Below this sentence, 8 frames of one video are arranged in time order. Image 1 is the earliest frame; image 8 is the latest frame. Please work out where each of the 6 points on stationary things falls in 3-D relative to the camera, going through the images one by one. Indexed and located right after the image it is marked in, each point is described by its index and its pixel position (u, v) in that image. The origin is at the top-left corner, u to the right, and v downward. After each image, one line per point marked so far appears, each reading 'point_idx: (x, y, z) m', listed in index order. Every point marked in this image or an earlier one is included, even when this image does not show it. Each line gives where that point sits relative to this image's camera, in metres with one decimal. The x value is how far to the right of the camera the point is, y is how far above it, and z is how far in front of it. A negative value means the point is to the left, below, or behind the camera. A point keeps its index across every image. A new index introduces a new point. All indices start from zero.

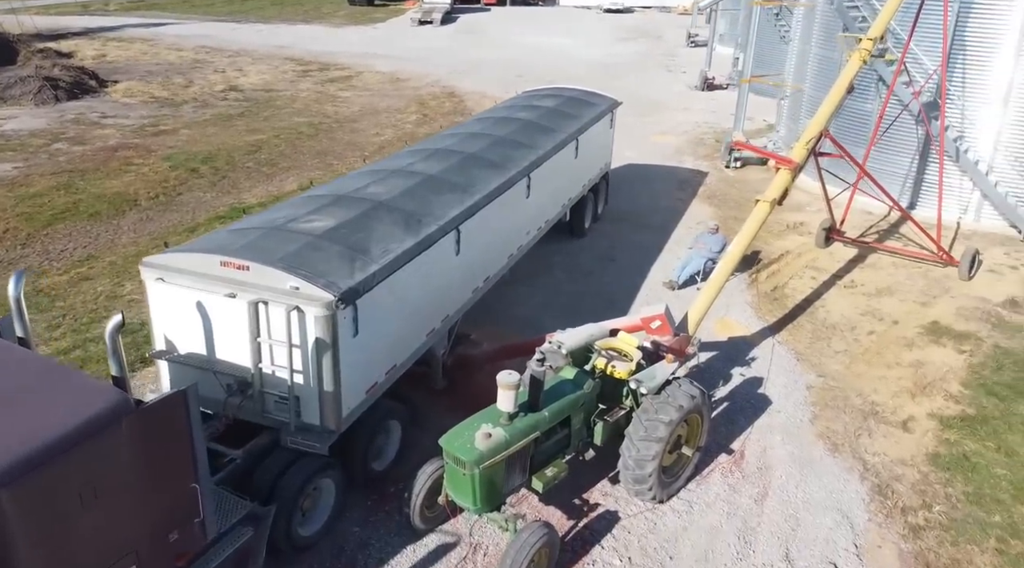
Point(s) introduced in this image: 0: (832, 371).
0: (+5.4, -1.5, +13.2) m
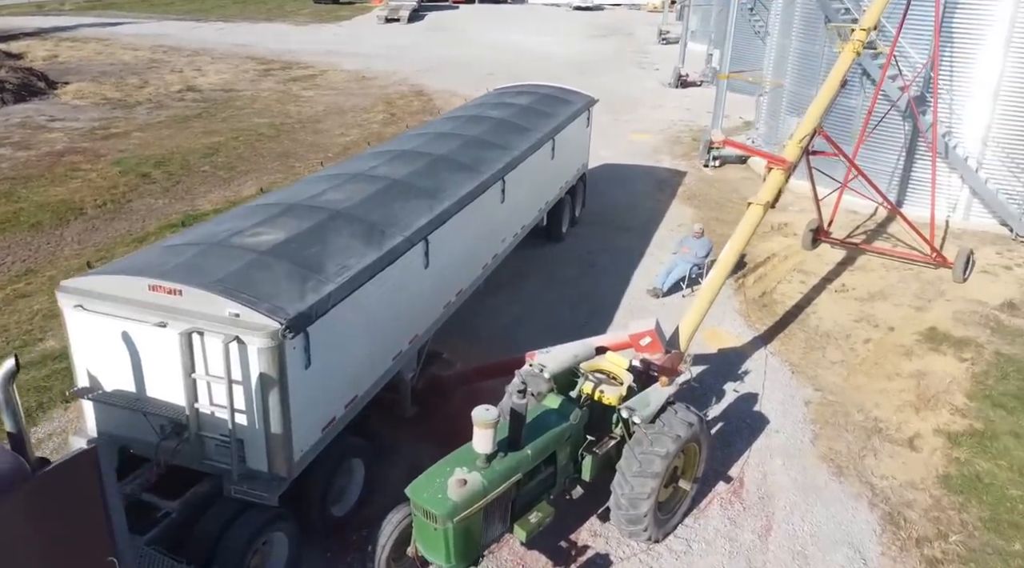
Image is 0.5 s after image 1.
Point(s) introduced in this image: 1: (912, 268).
0: (+5.0, -1.6, +12.4) m
1: (+8.3, +0.4, +16.4) m
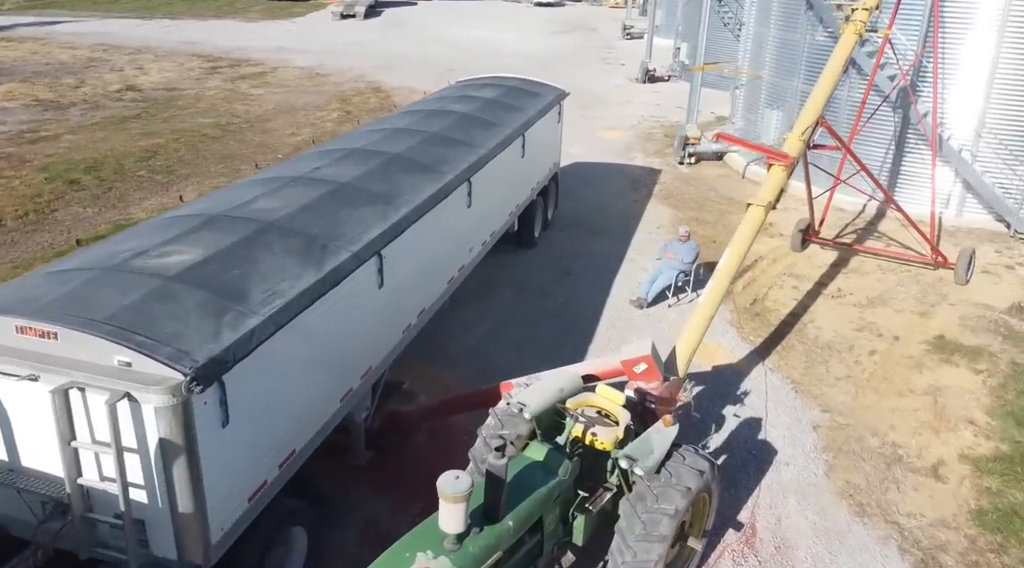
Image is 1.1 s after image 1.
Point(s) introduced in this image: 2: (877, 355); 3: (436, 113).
0: (+4.6, -1.7, +11.1) m
1: (+7.7, +0.3, +15.2) m
2: (+5.7, -1.1, +12.3) m
3: (-1.3, +2.8, +13.0) m
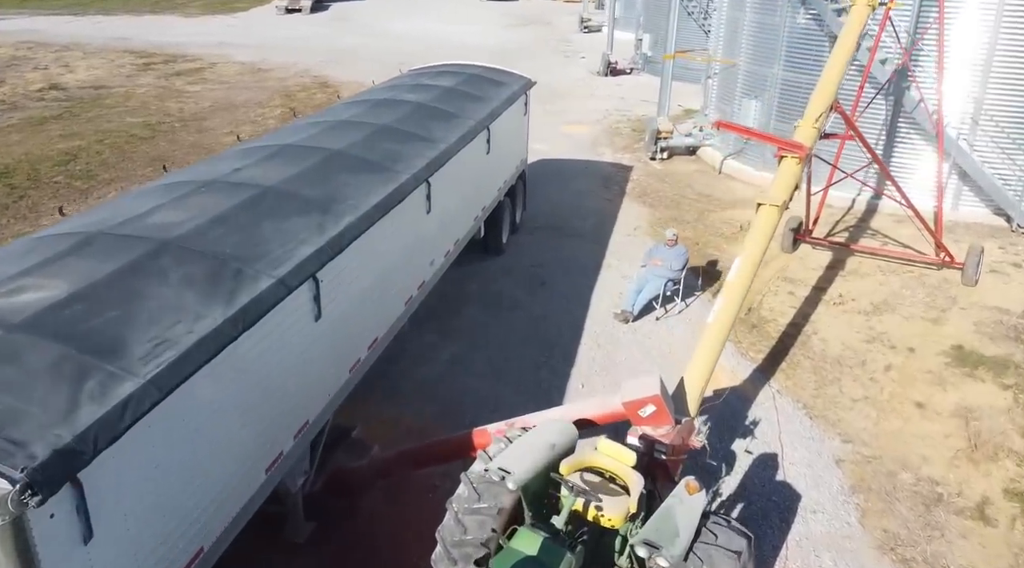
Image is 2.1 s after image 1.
0: (+4.3, -1.8, +9.6) m
1: (+7.1, +0.3, +13.9) m
2: (+5.3, -1.2, +10.9) m
3: (-1.8, +2.6, +11.2) m
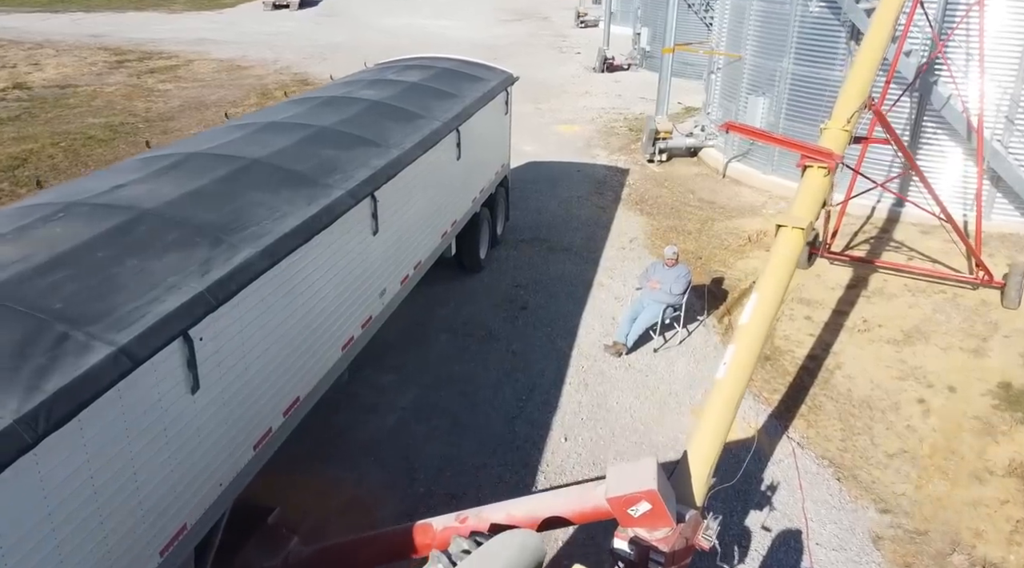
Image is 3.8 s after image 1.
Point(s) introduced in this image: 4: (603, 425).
0: (+3.9, -2.2, +7.9) m
1: (+6.8, -0.1, +12.3) m
2: (+4.9, -1.6, +9.2) m
3: (-2.1, +2.2, +9.6) m
4: (+1.0, -1.6, +8.8) m
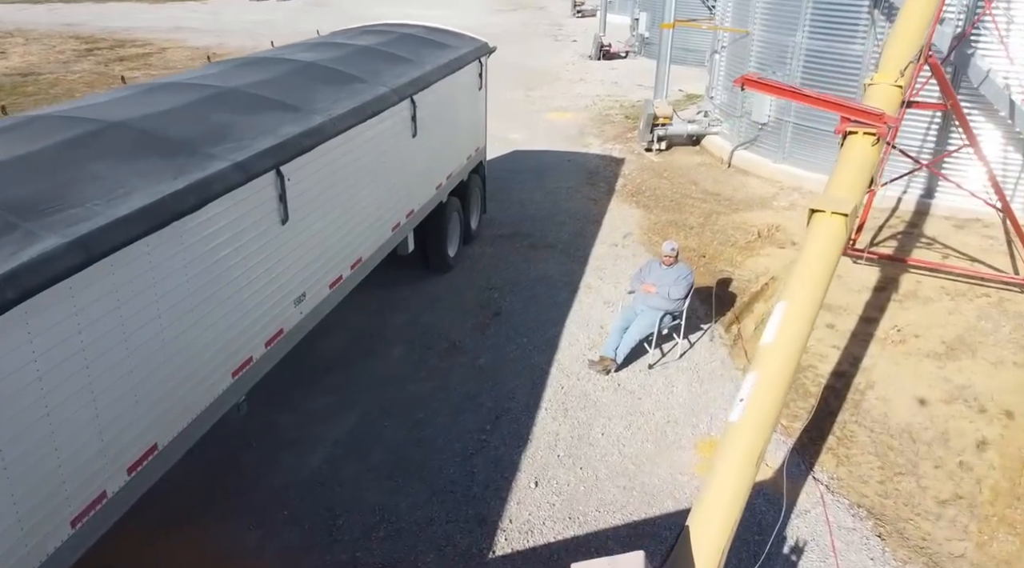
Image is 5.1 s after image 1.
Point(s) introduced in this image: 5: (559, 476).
0: (+3.6, -2.2, +6.2) m
1: (+6.4, -0.1, +10.5) m
2: (+4.6, -1.6, +7.5) m
3: (-2.5, +2.2, +7.8) m
4: (+0.6, -1.6, +7.0) m
5: (+0.4, -1.7, +6.9) m
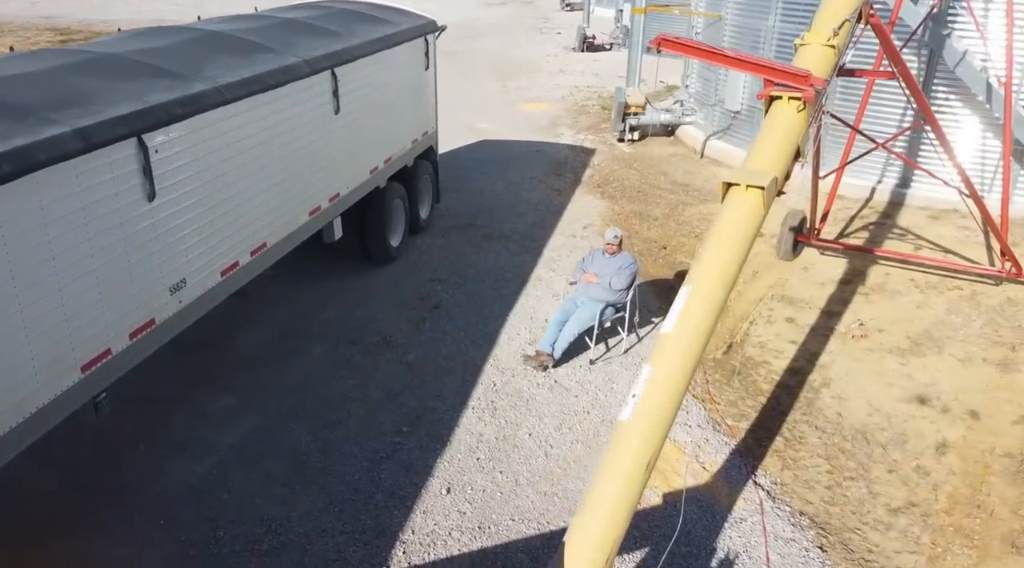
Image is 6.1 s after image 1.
0: (+2.9, -2.1, +5.6) m
1: (+5.7, 0.0, +9.9) m
2: (+3.9, -1.5, +6.9) m
3: (-3.2, +2.3, +7.2) m
4: (-0.1, -1.5, +6.4) m
5: (-0.3, -1.6, +6.3) m
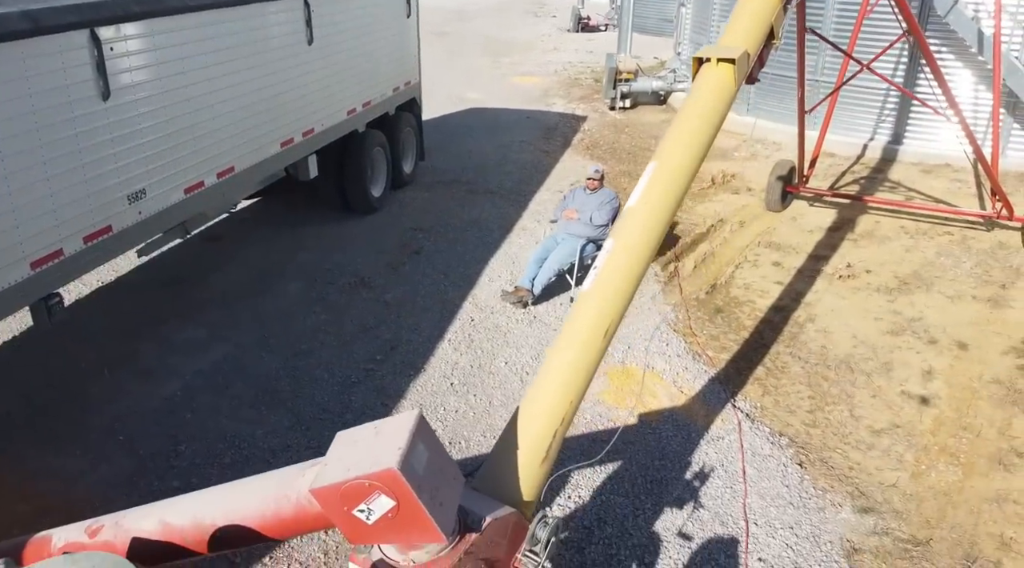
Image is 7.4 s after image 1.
0: (+2.6, -1.4, +5.5) m
1: (+5.5, +0.7, +9.8) m
2: (+3.7, -0.8, +6.7) m
3: (-3.4, +2.9, +7.1) m
4: (-0.3, -0.9, +6.3) m
5: (-0.5, -0.9, +6.1) m
